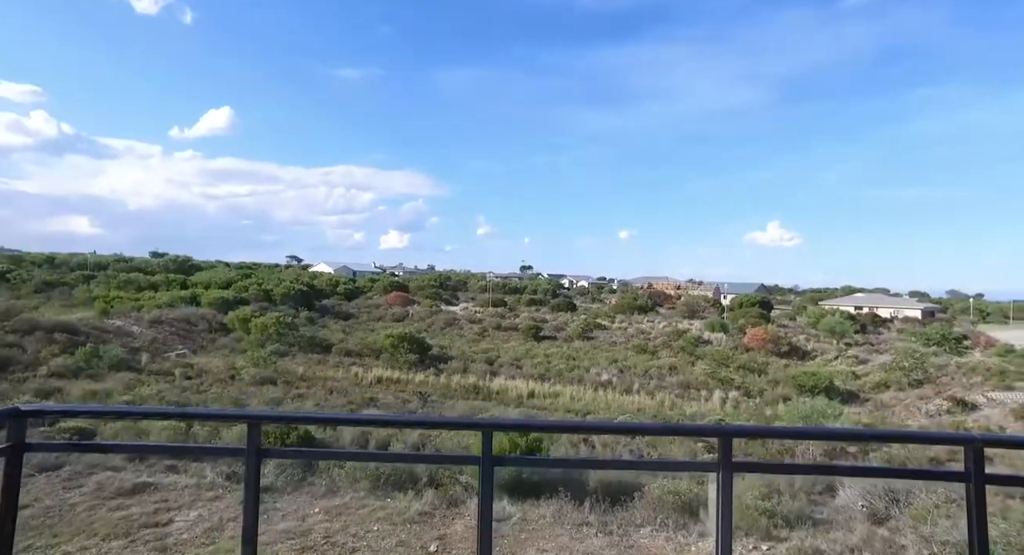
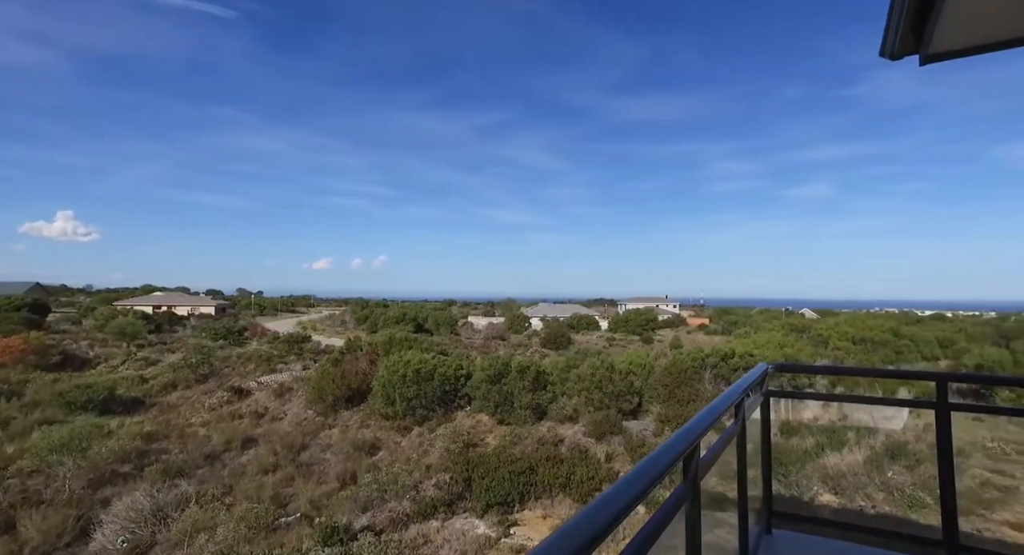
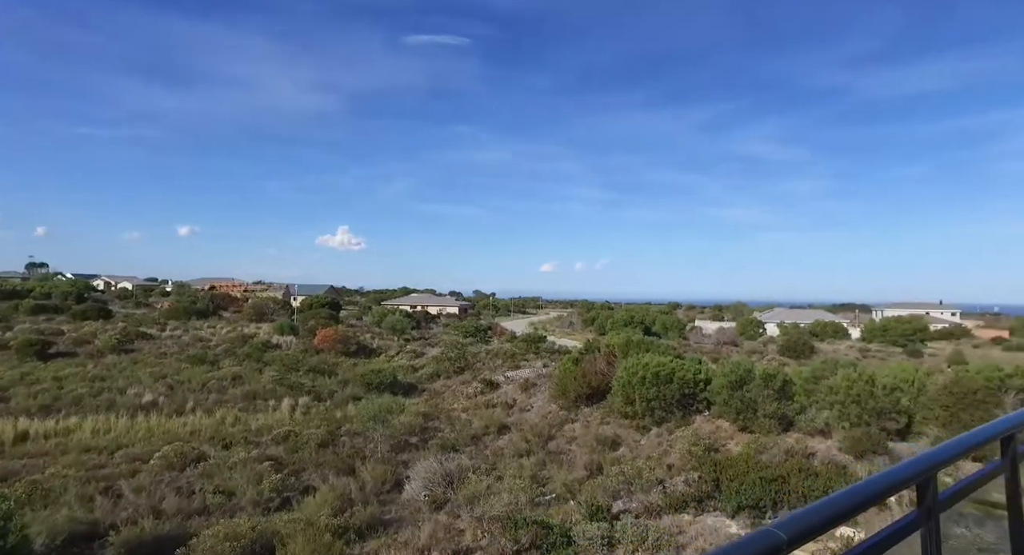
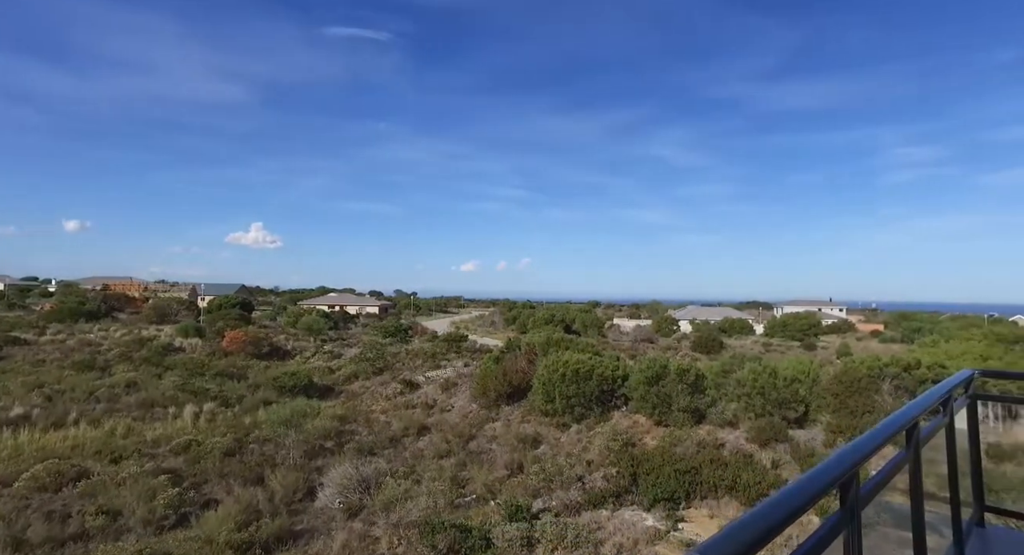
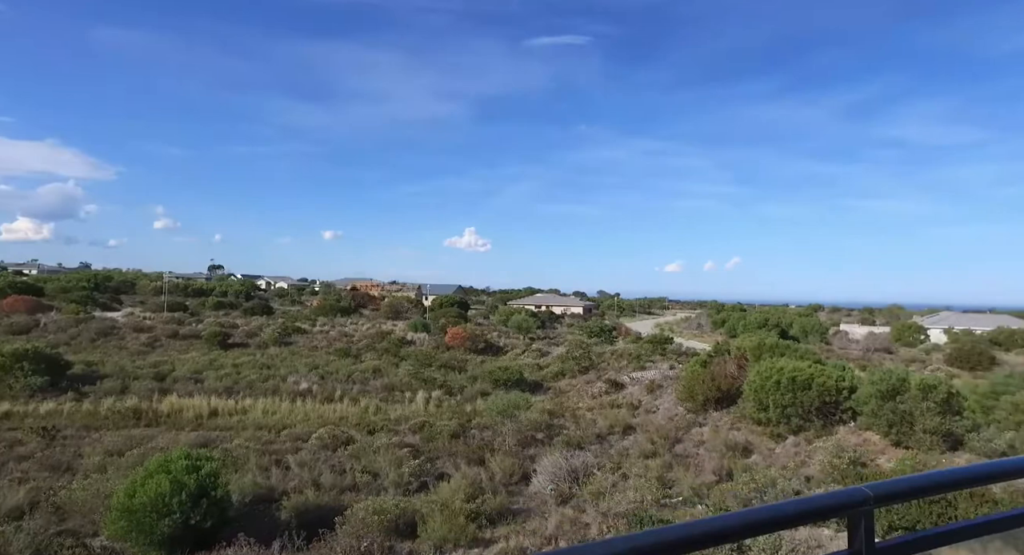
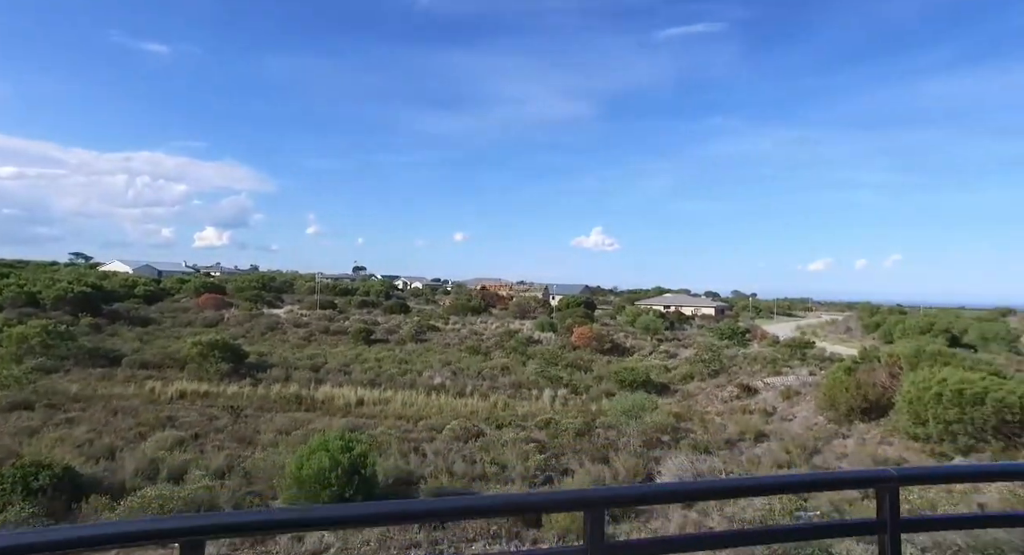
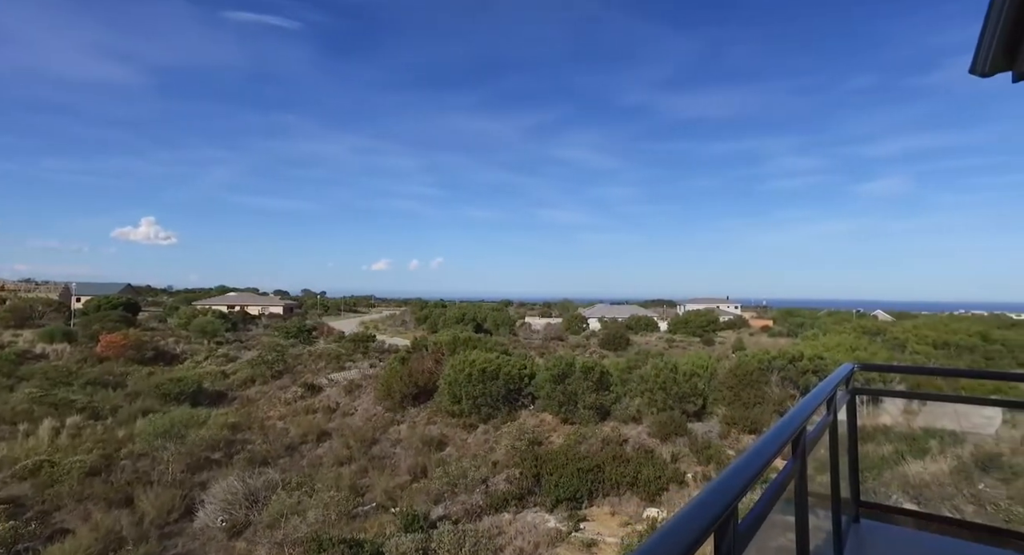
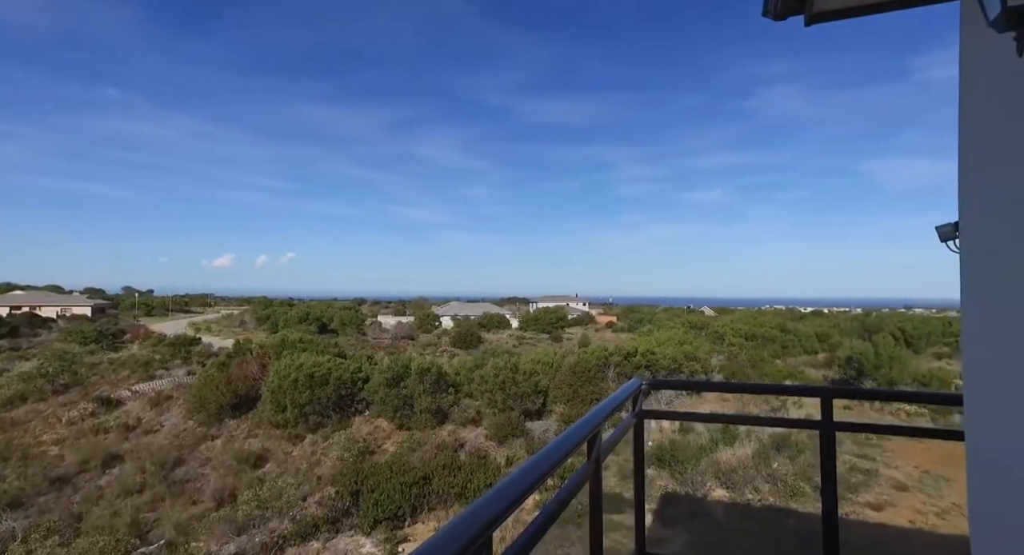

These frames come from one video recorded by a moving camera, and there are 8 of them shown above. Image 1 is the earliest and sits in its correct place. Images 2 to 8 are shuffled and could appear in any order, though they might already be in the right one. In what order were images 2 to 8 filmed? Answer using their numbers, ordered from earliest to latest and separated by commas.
6, 5, 3, 4, 7, 2, 8
